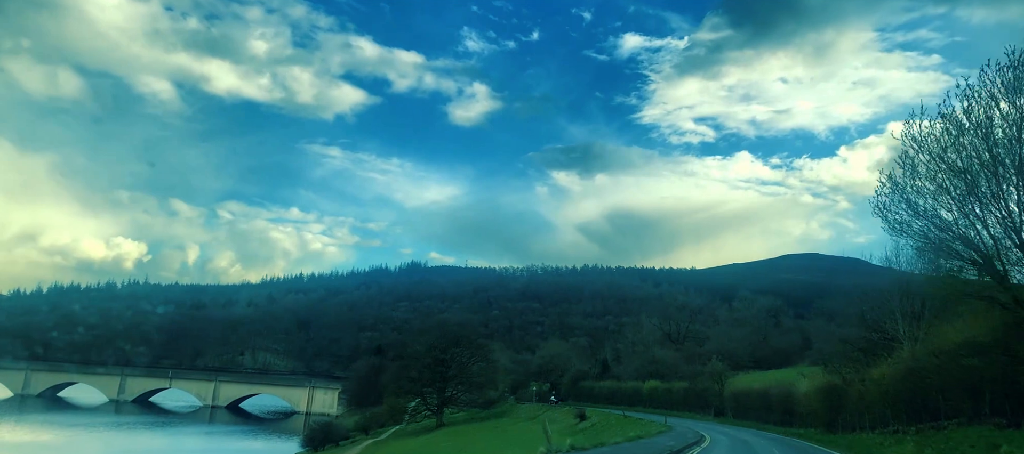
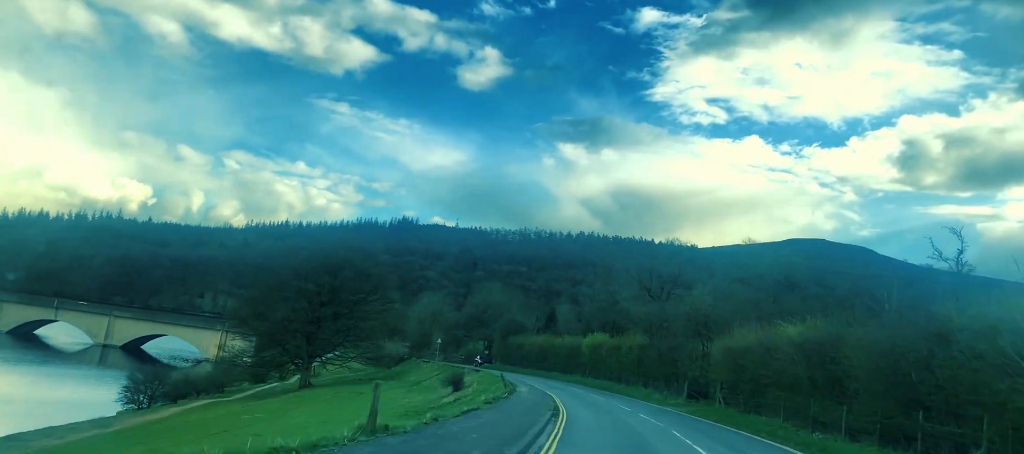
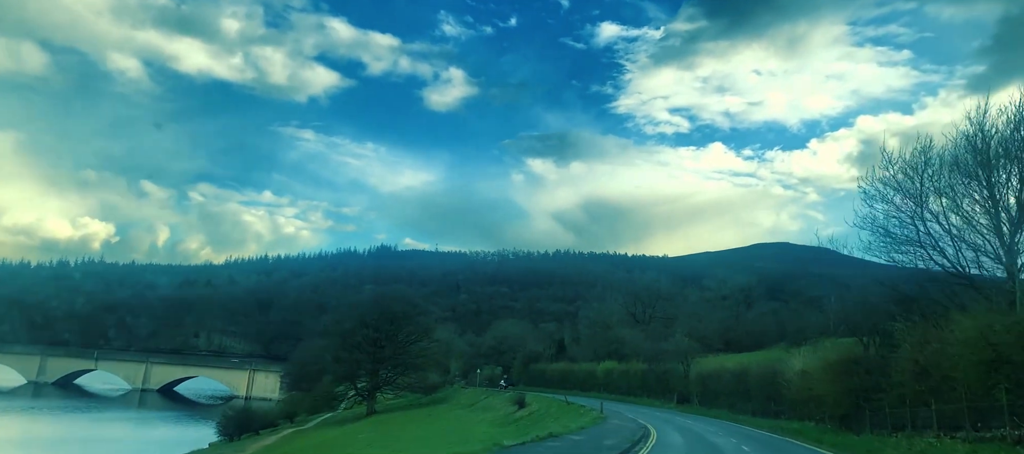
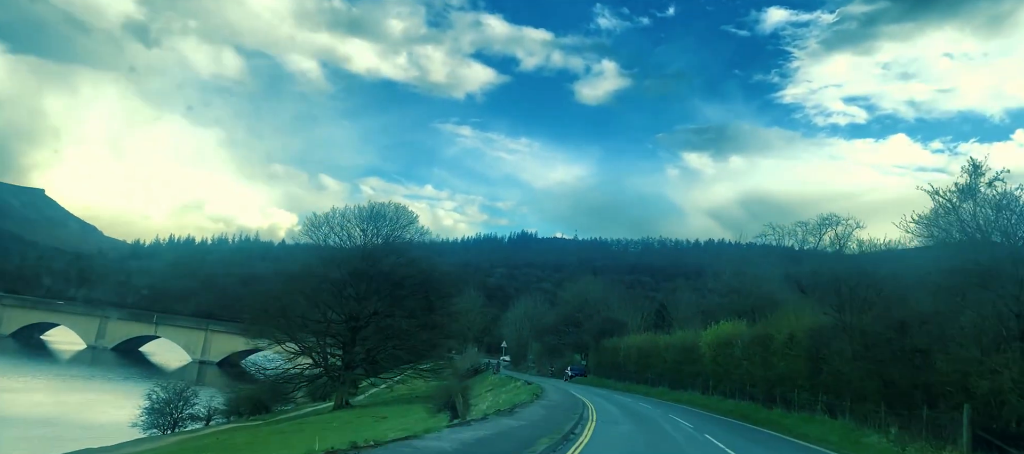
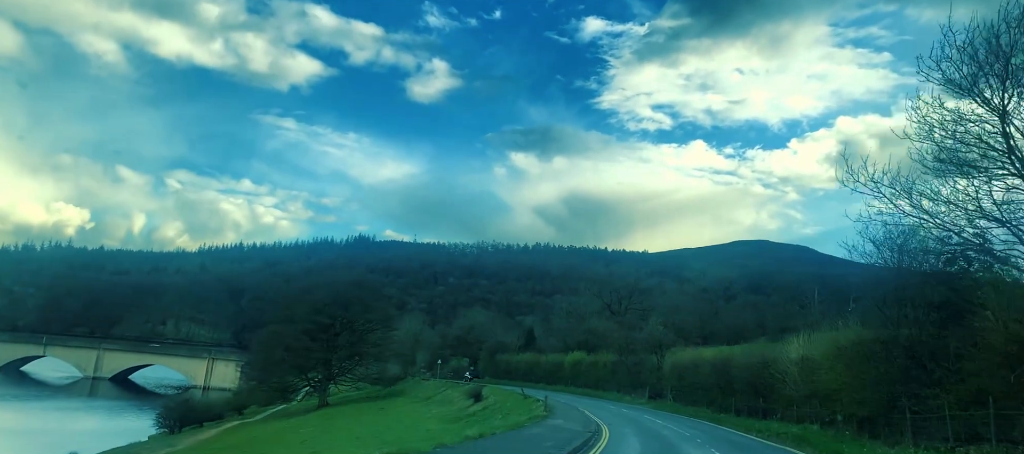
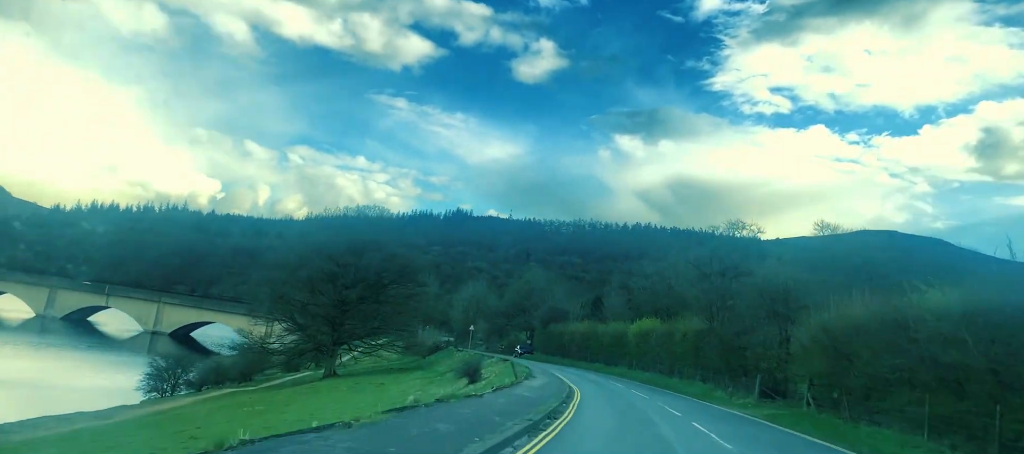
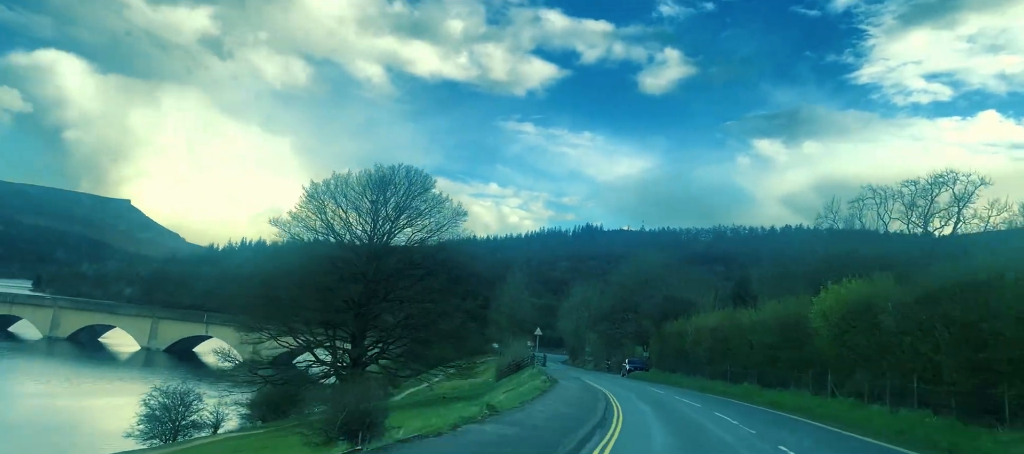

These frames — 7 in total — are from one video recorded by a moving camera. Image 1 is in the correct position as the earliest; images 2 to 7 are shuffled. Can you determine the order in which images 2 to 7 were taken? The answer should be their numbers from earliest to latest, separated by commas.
3, 5, 2, 6, 4, 7
